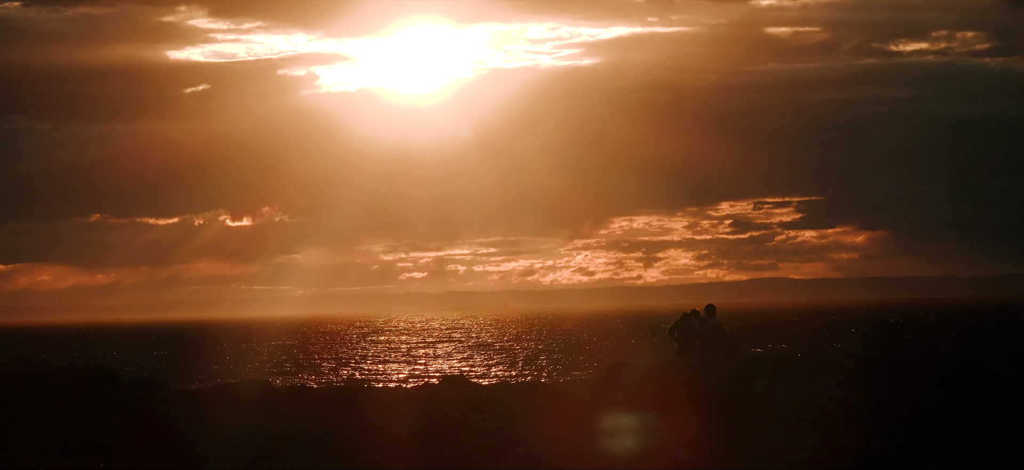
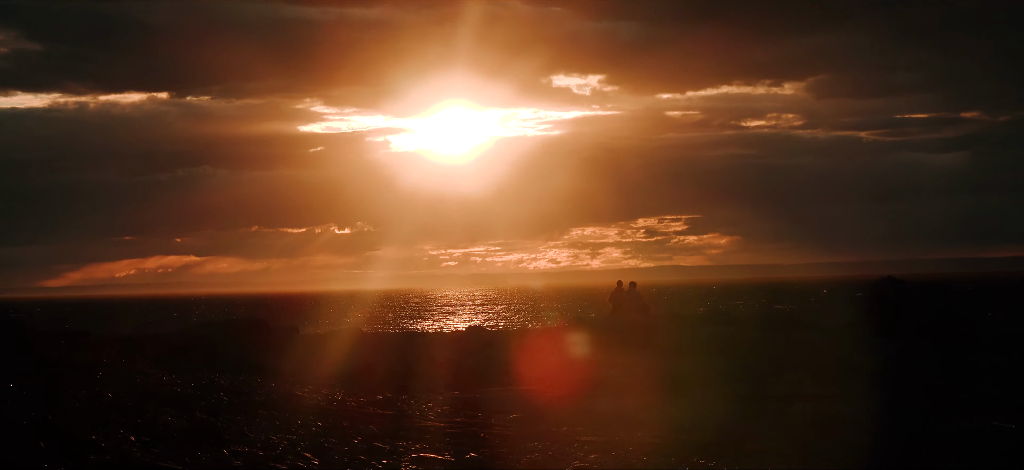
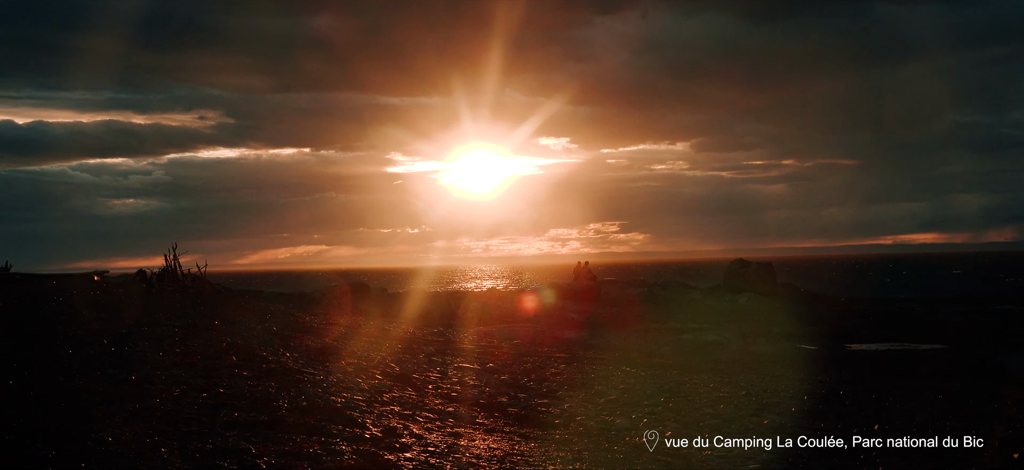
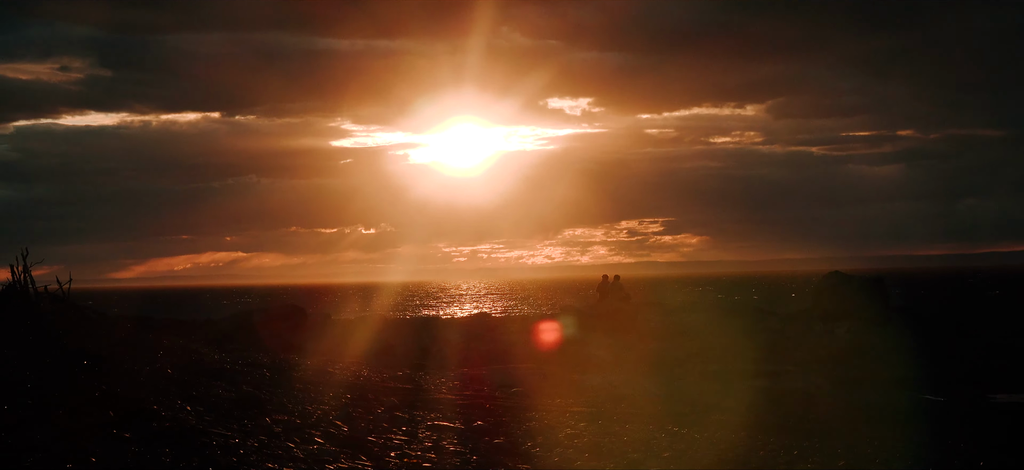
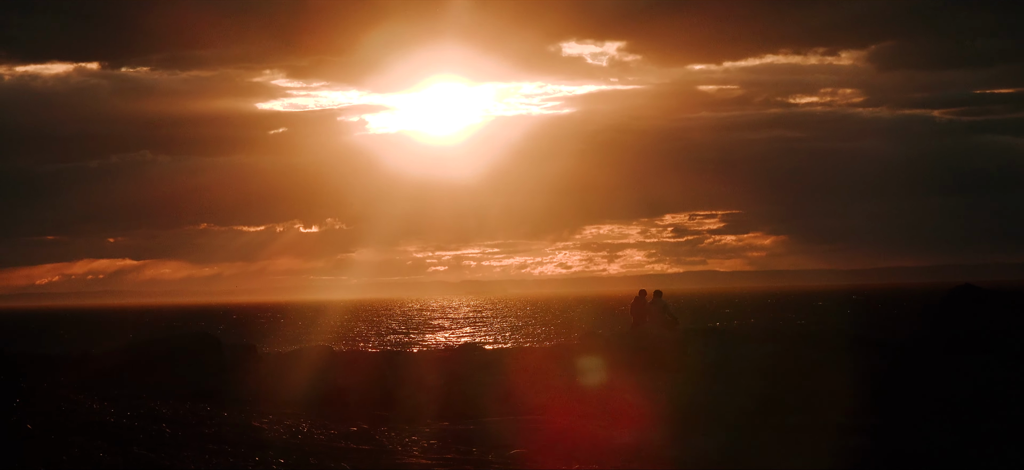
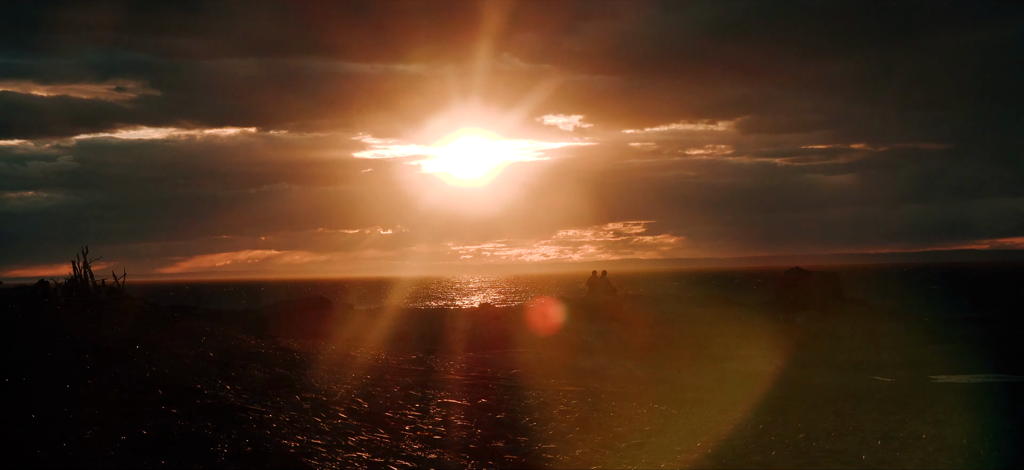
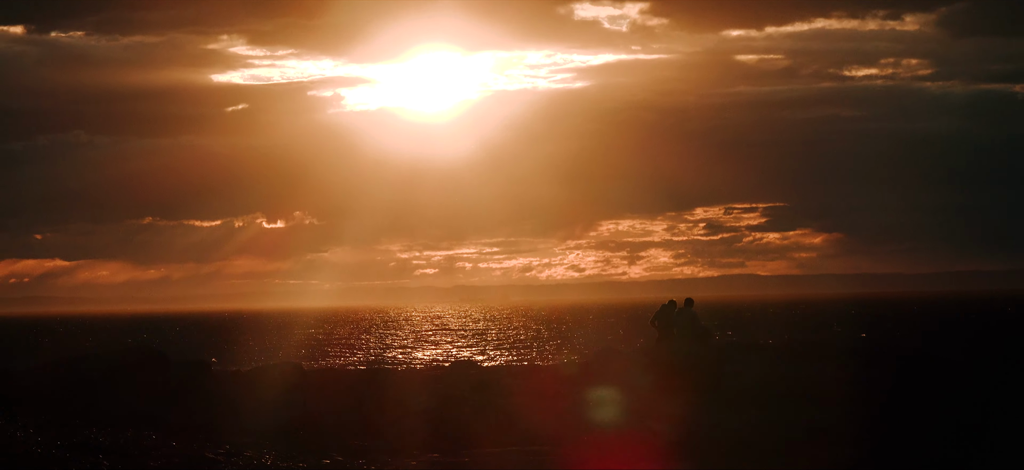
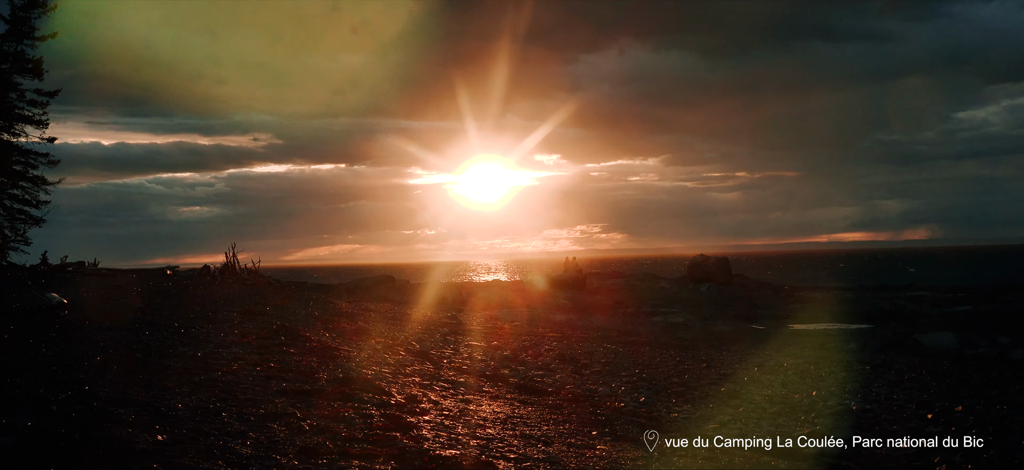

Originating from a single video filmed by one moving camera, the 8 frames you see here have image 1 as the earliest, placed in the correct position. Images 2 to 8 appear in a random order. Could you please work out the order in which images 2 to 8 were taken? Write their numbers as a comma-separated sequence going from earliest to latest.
7, 5, 2, 4, 6, 3, 8
